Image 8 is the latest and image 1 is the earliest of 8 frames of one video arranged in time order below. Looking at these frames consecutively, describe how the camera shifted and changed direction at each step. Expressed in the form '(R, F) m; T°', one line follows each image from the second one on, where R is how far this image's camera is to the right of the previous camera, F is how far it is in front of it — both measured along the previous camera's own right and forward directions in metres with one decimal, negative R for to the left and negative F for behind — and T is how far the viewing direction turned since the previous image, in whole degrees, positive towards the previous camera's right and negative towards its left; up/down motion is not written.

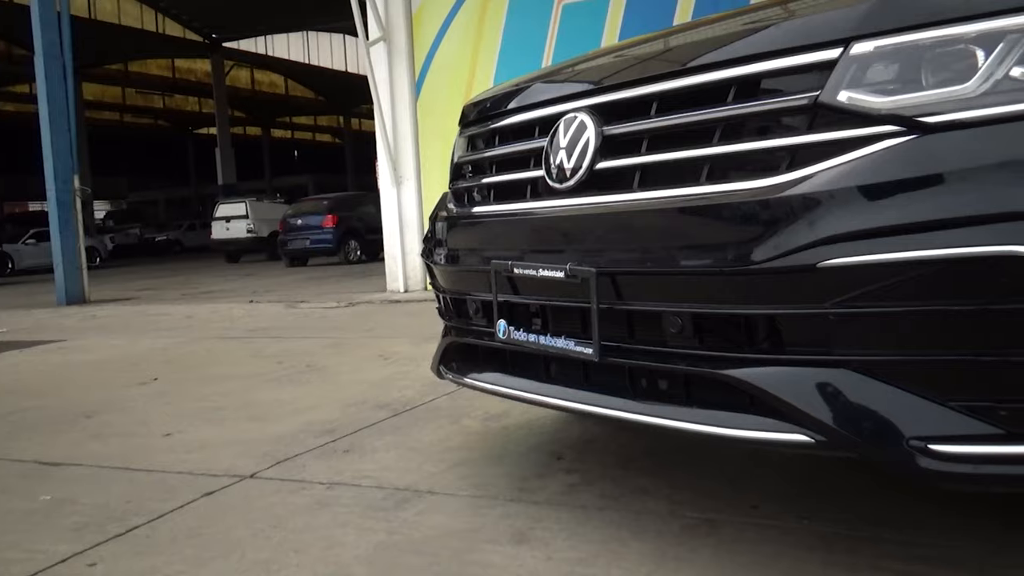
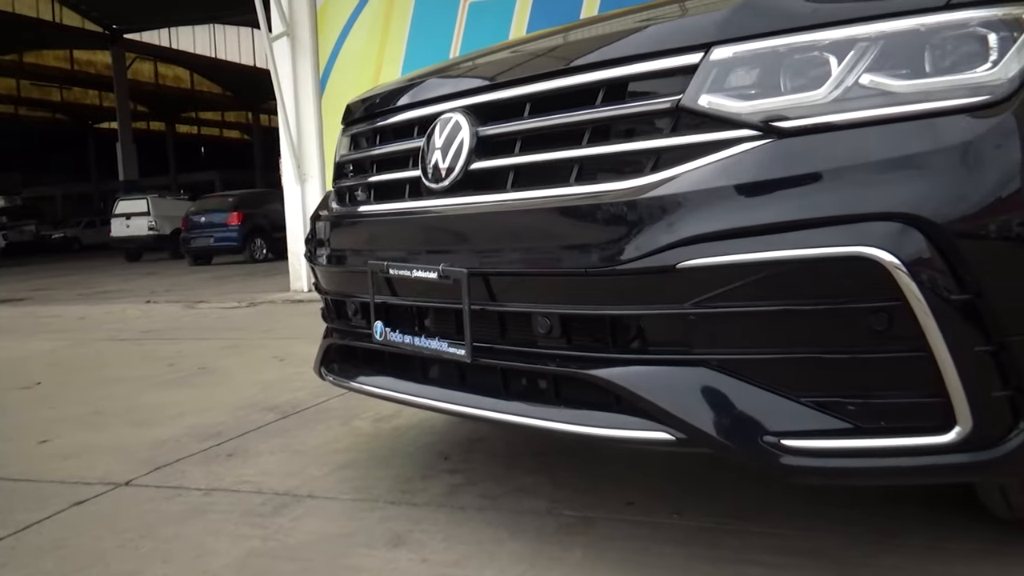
(+0.1, 0.0) m; +5°
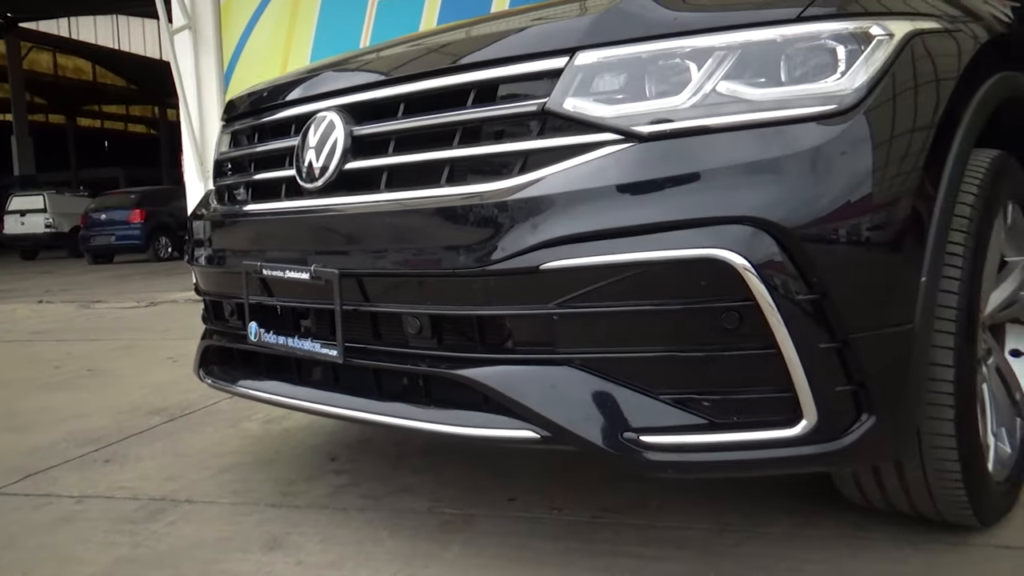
(+0.1, 0.0) m; +5°
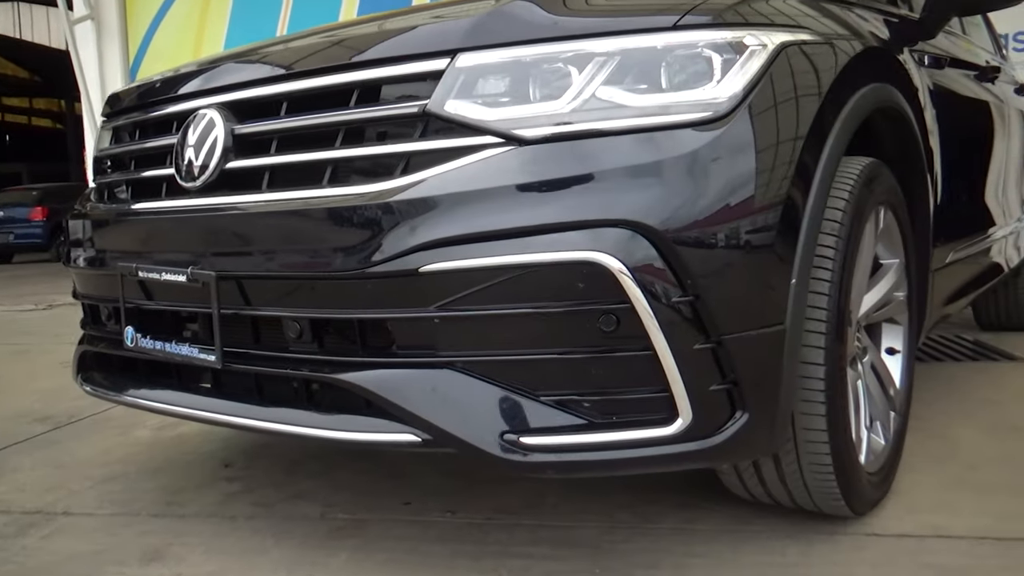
(+0.1, 0.0) m; +5°
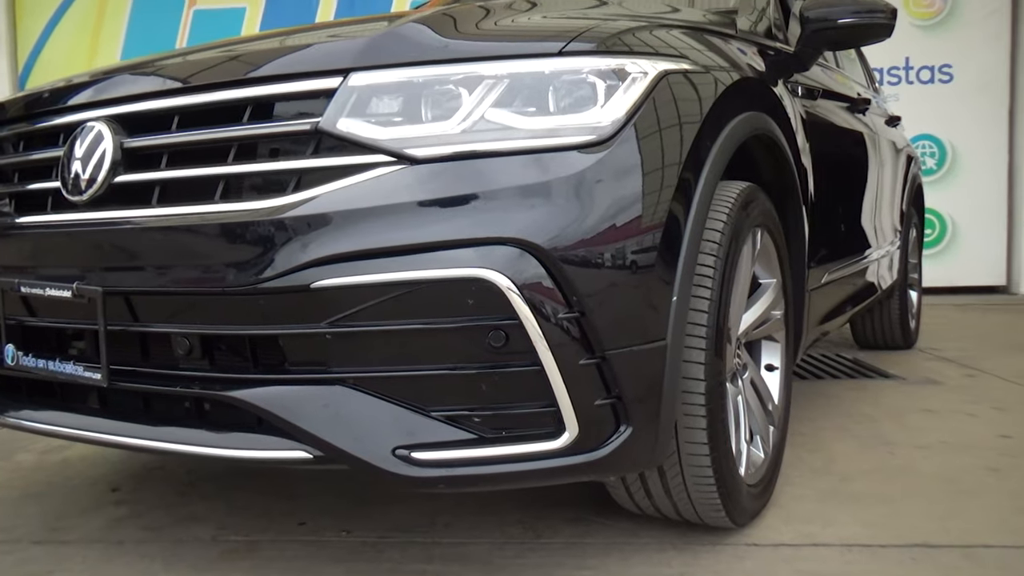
(0.0, 0.0) m; +6°
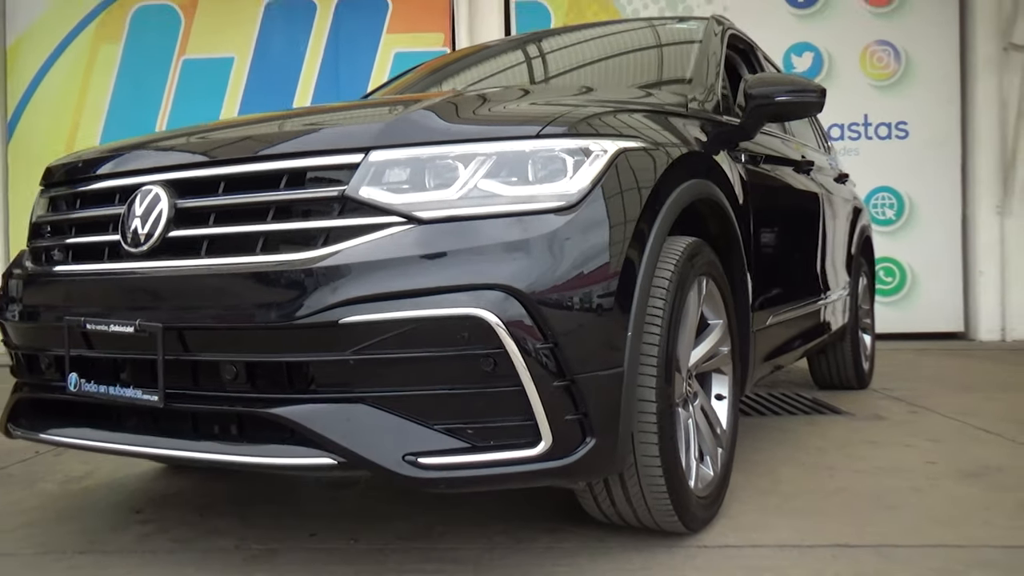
(0.0, -0.4) m; +1°
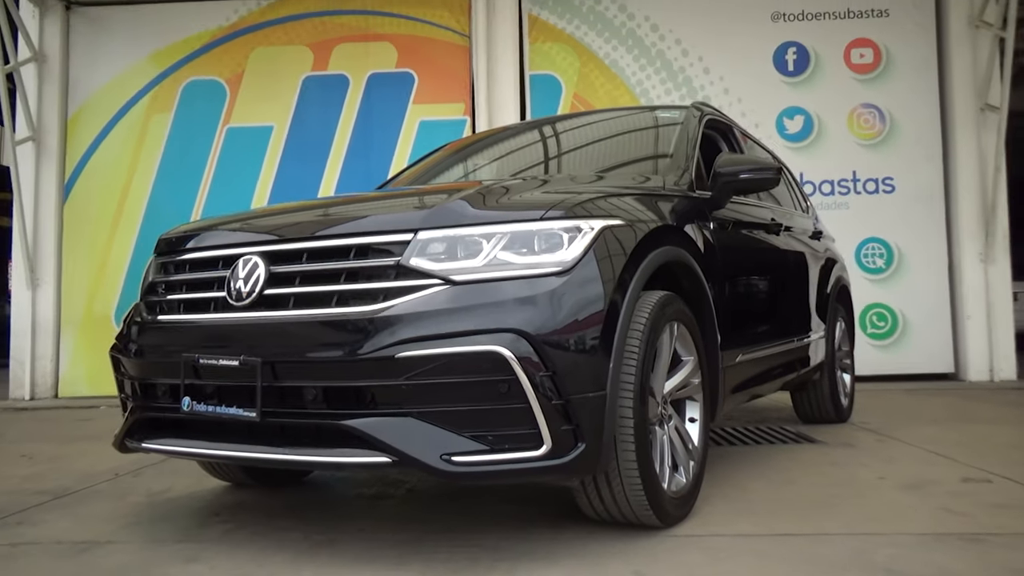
(0.0, -0.6) m; -1°
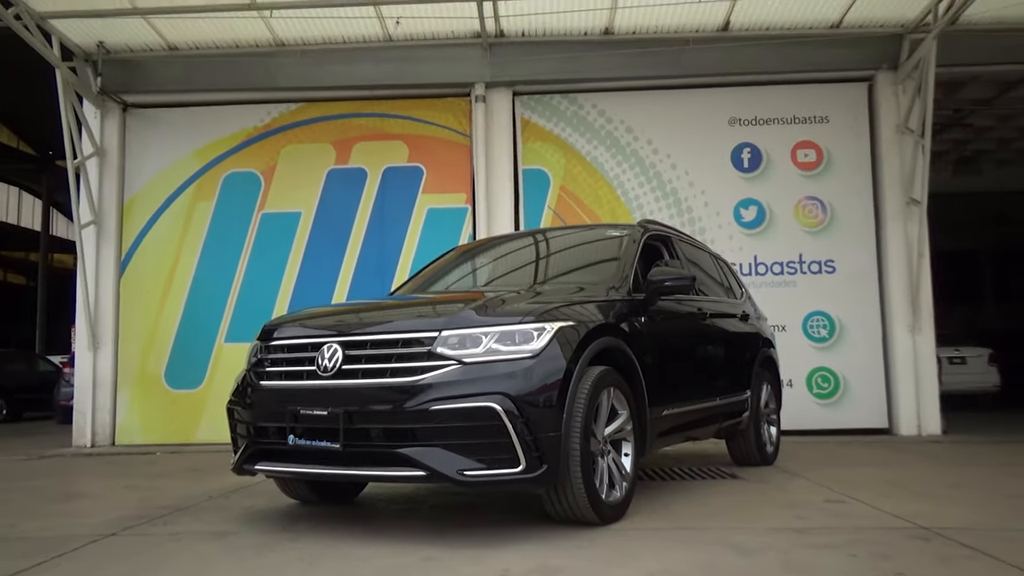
(0.0, -1.5) m; 0°
